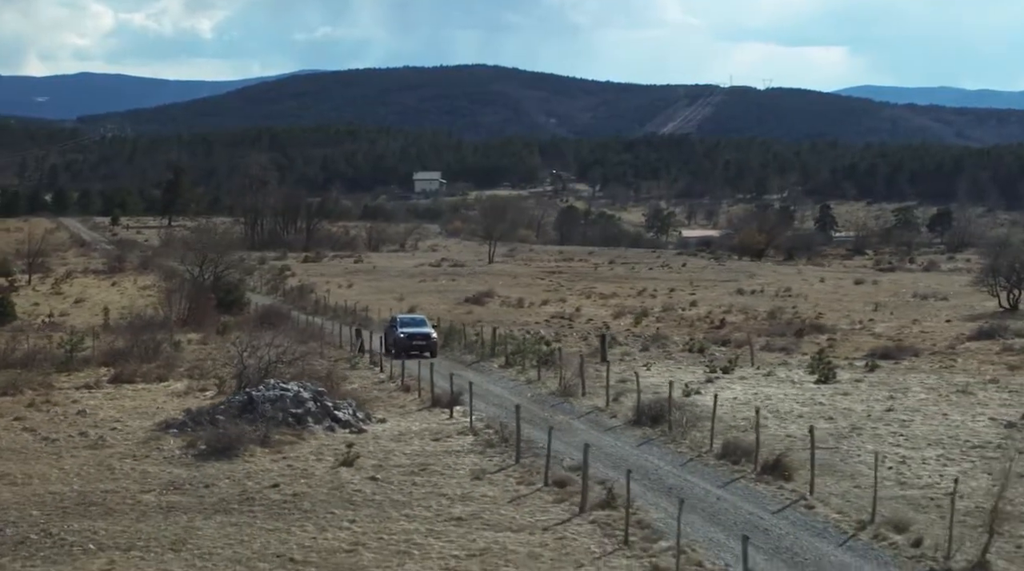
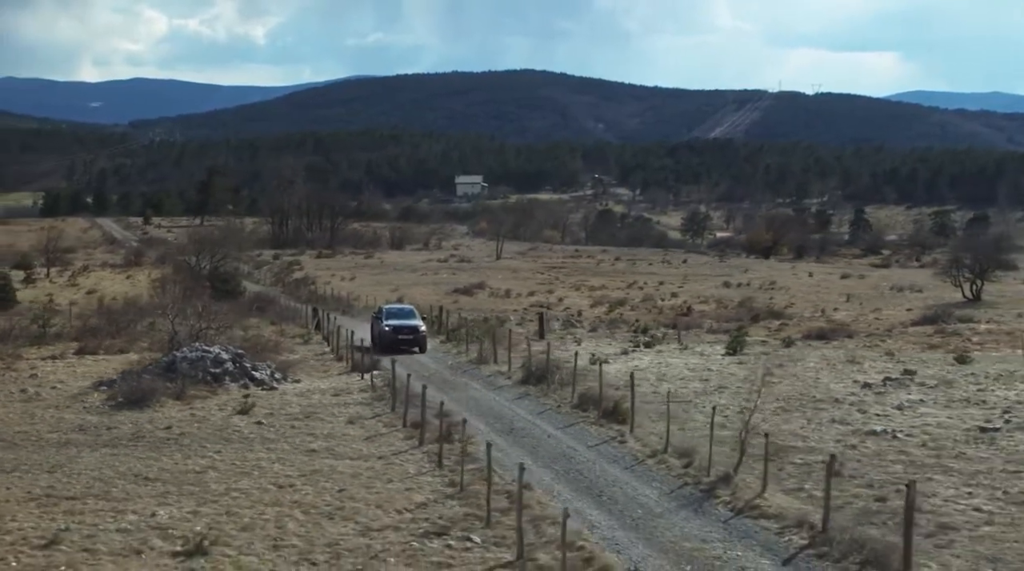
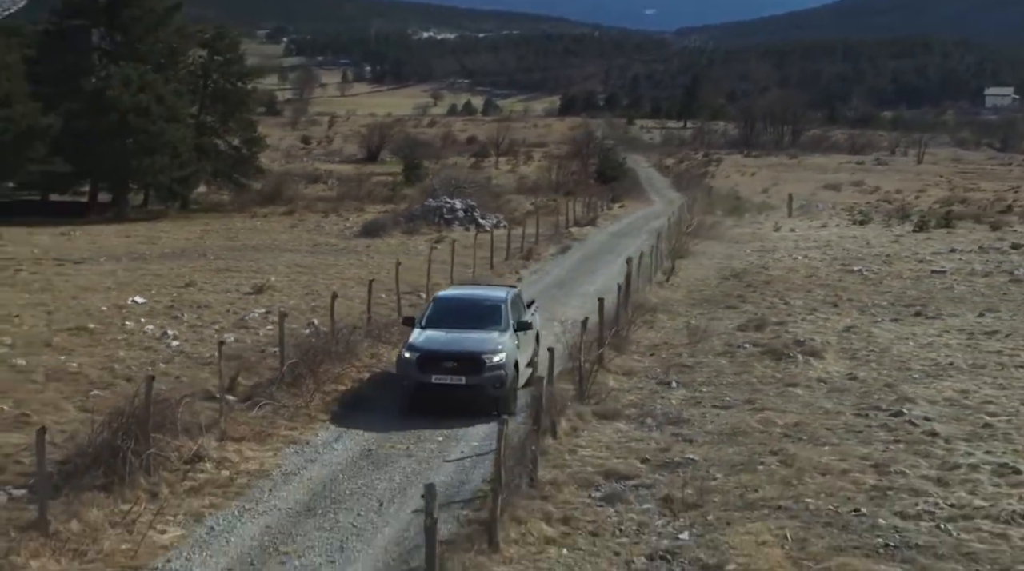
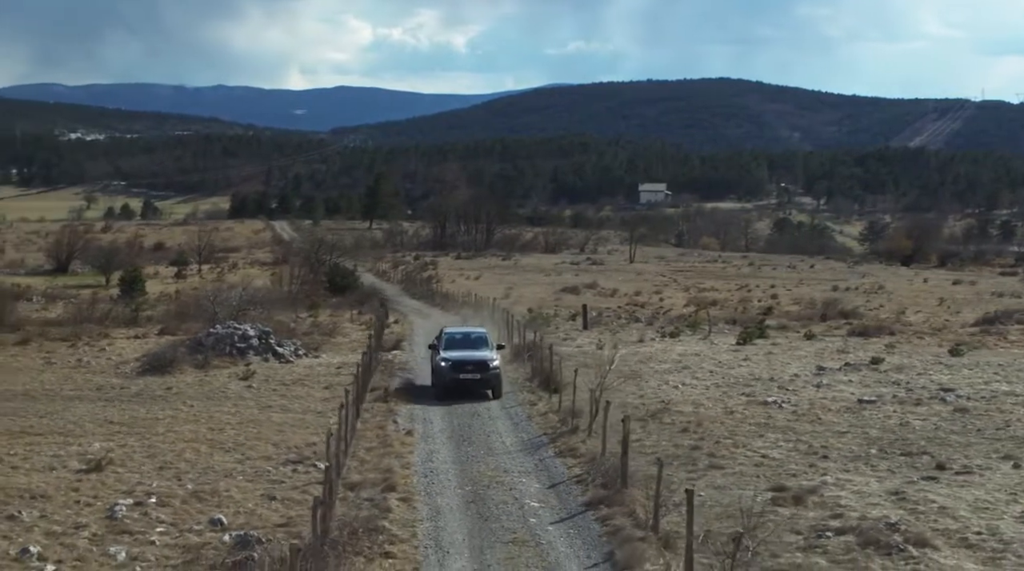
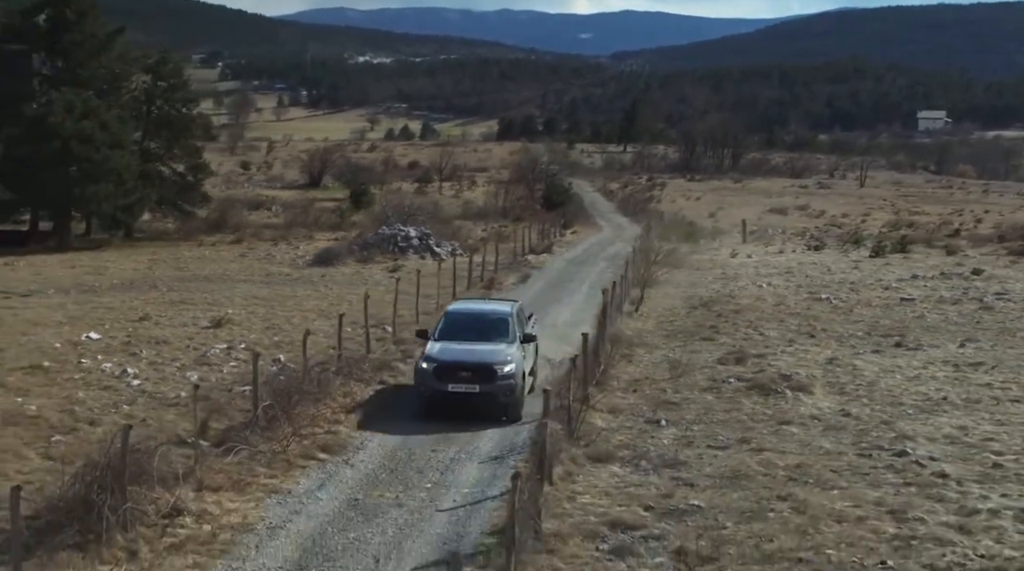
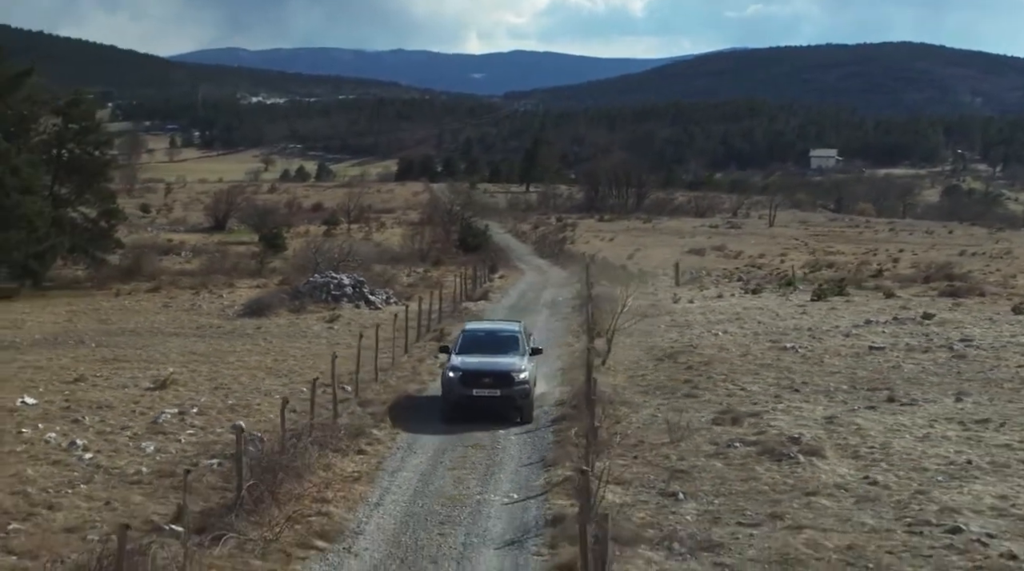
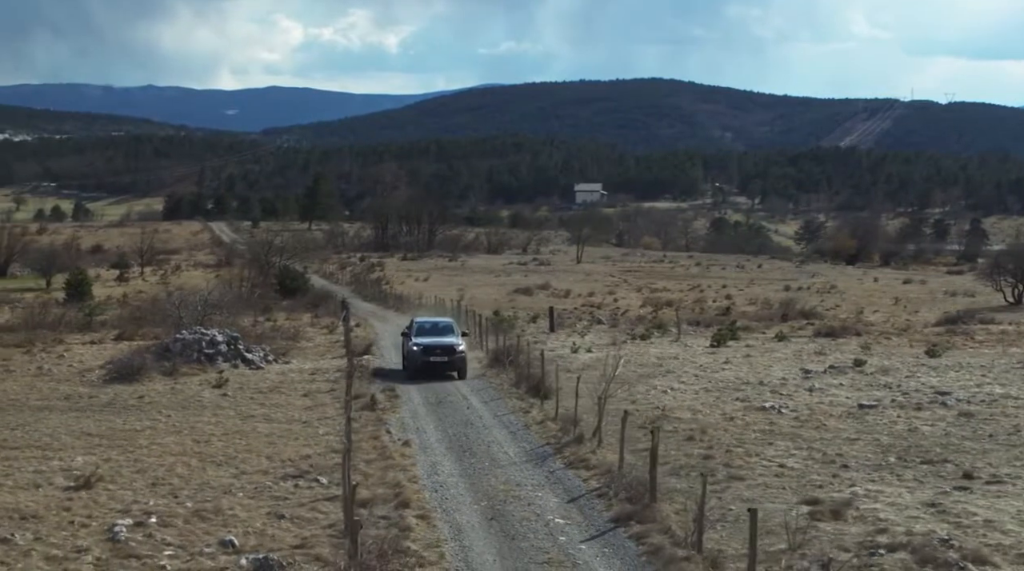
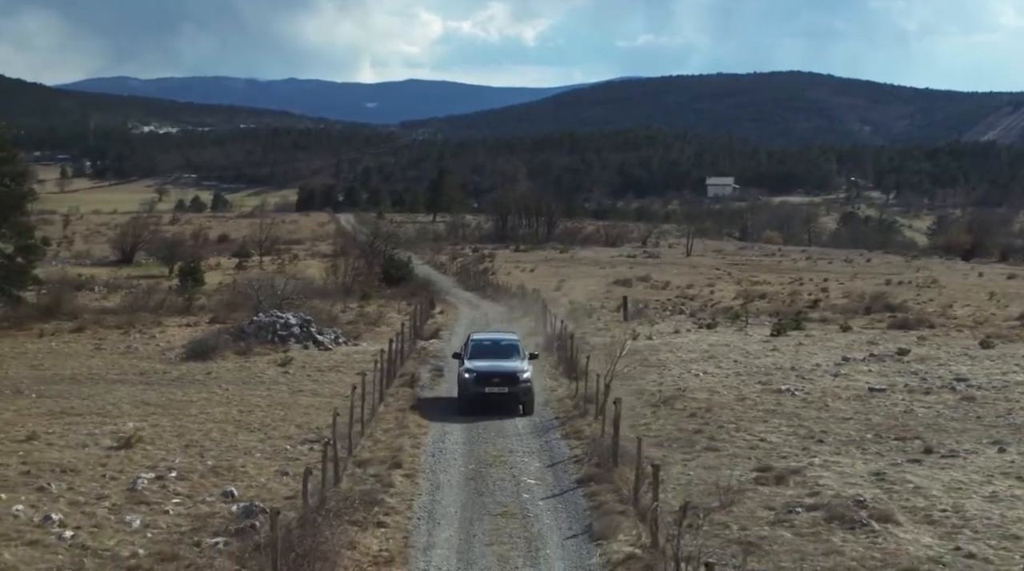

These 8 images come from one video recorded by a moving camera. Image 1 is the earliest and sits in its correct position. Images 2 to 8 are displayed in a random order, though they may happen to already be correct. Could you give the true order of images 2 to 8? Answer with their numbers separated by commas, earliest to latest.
2, 7, 4, 8, 6, 5, 3
